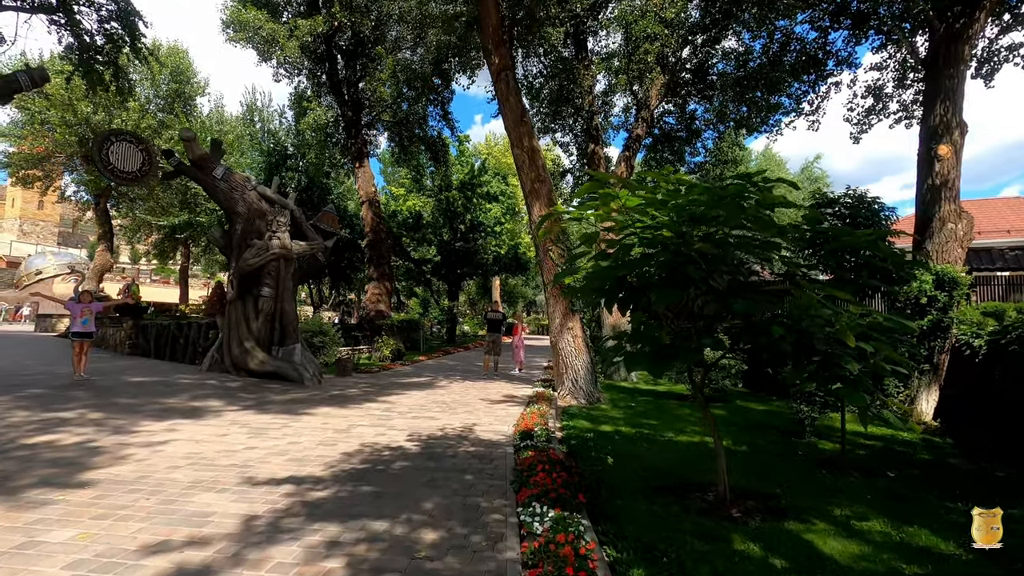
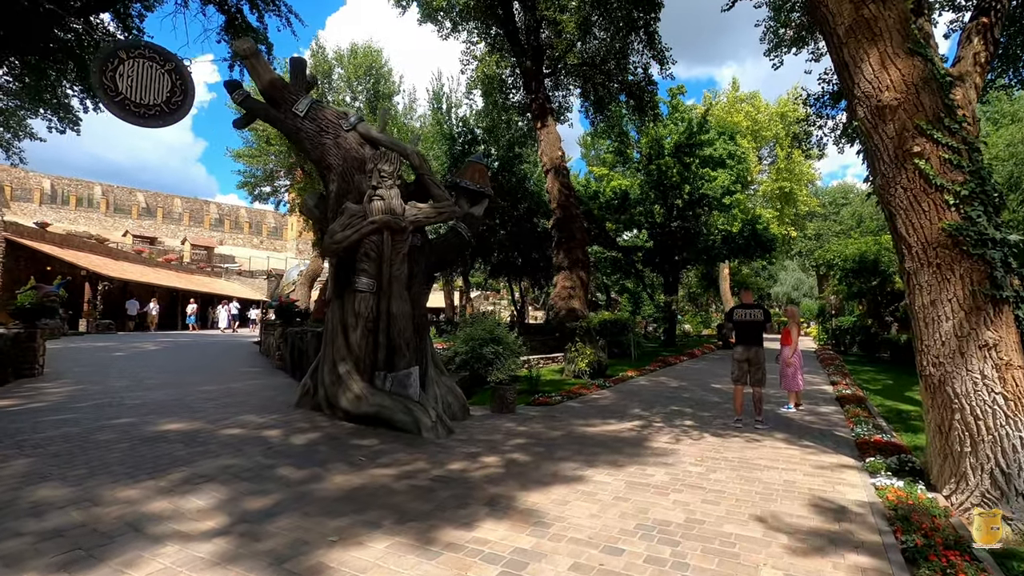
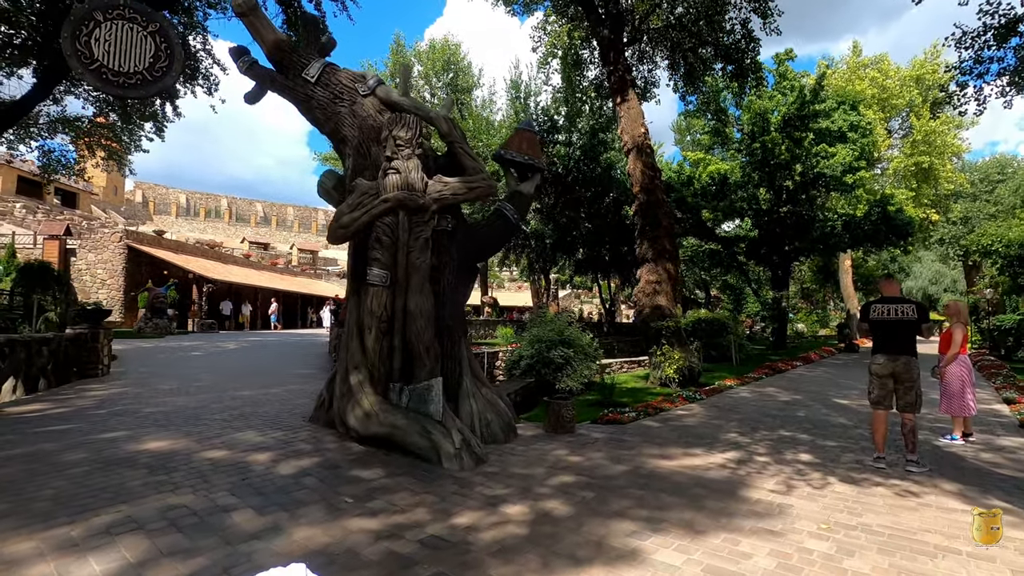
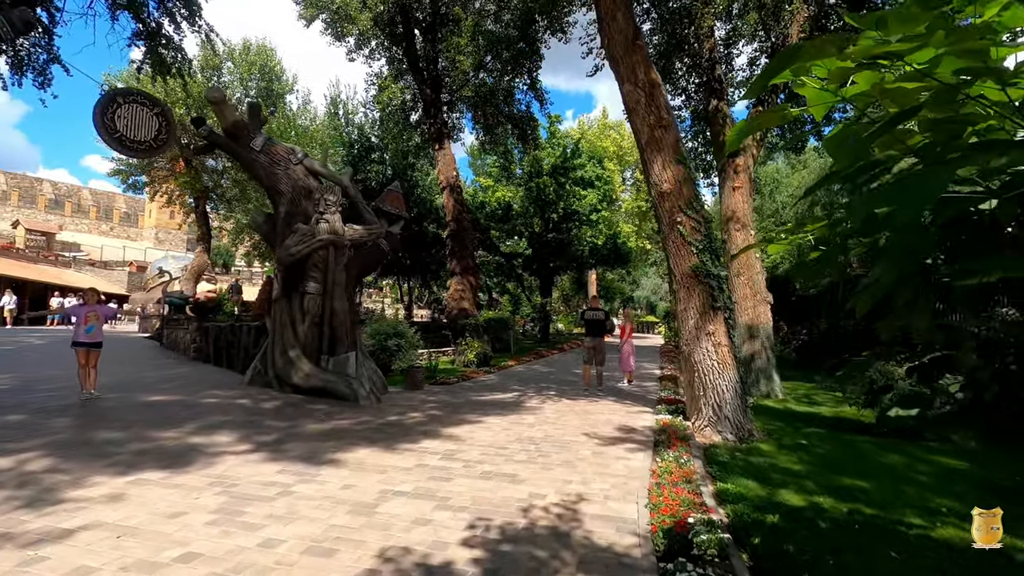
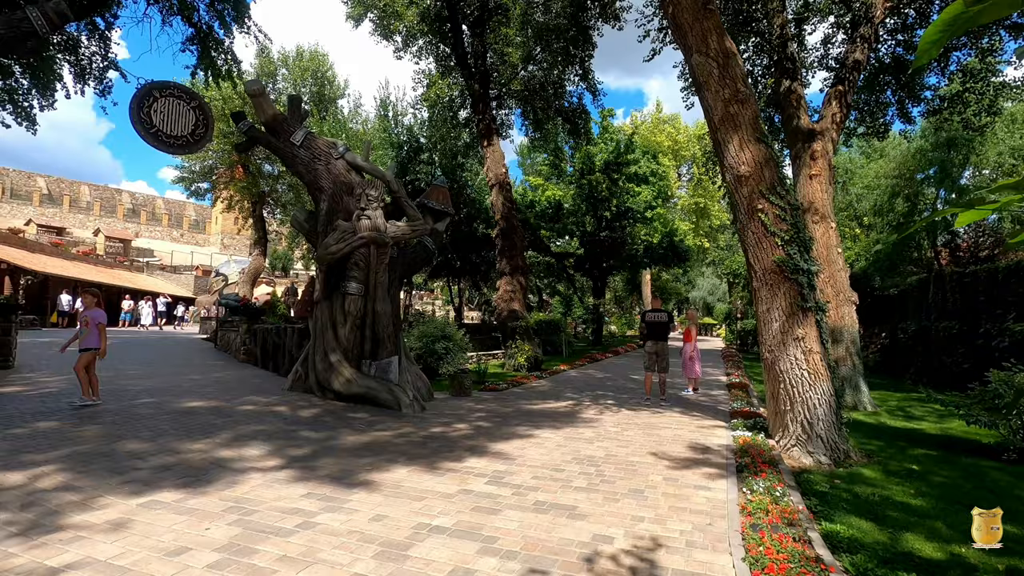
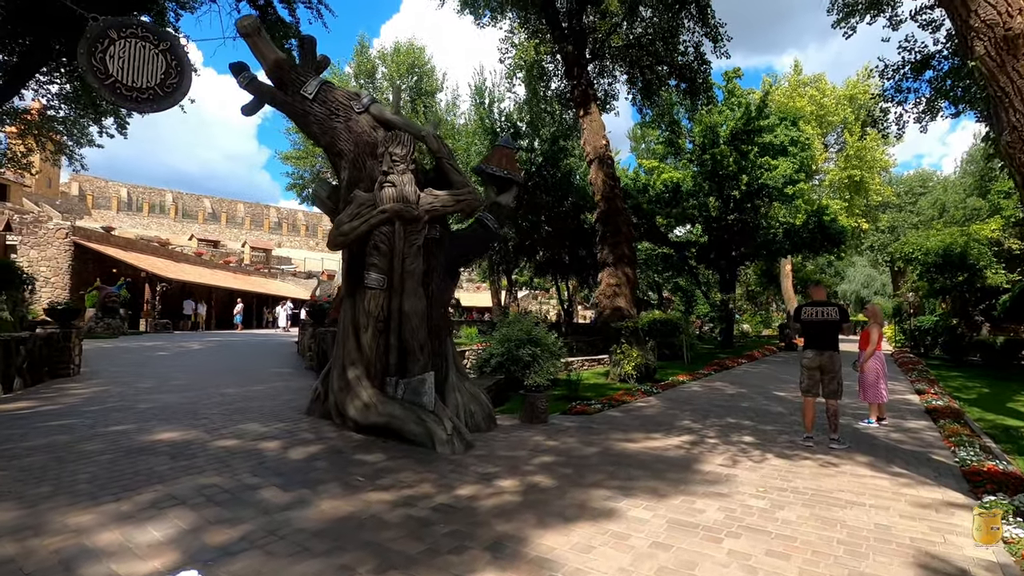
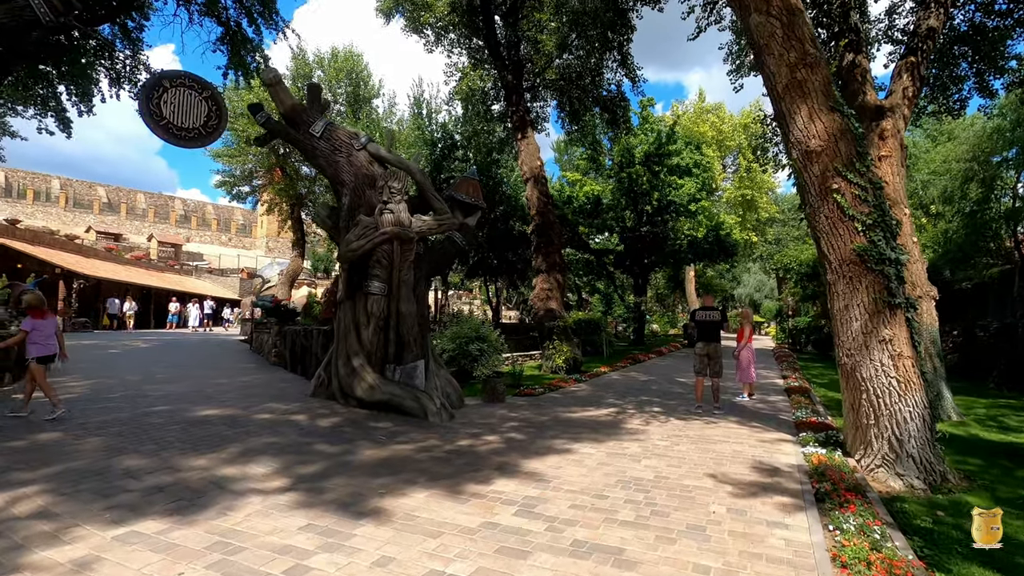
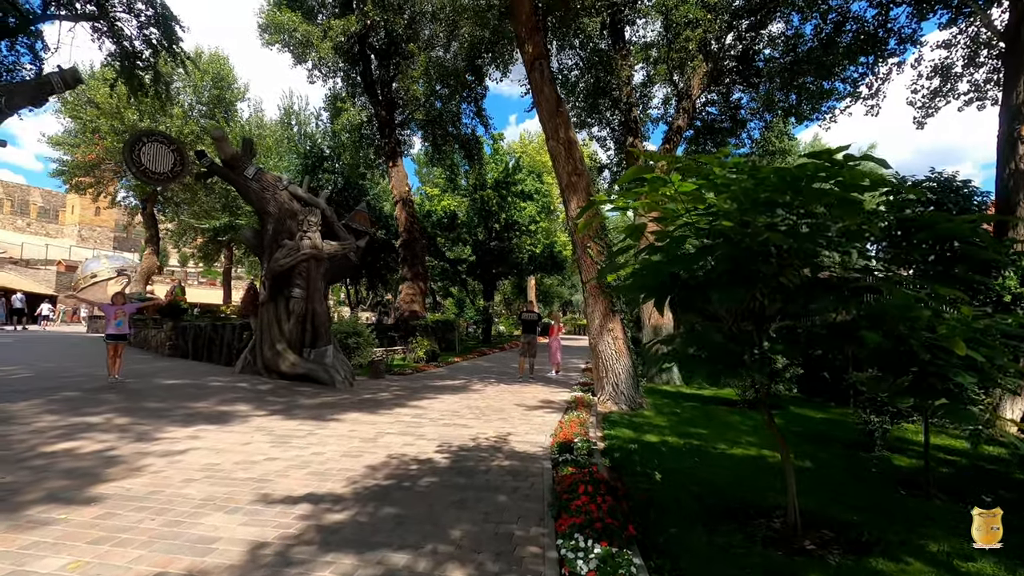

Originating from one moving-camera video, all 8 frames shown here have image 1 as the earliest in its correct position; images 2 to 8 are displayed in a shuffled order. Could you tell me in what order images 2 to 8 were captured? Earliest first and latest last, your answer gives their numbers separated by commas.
8, 4, 5, 7, 2, 6, 3
